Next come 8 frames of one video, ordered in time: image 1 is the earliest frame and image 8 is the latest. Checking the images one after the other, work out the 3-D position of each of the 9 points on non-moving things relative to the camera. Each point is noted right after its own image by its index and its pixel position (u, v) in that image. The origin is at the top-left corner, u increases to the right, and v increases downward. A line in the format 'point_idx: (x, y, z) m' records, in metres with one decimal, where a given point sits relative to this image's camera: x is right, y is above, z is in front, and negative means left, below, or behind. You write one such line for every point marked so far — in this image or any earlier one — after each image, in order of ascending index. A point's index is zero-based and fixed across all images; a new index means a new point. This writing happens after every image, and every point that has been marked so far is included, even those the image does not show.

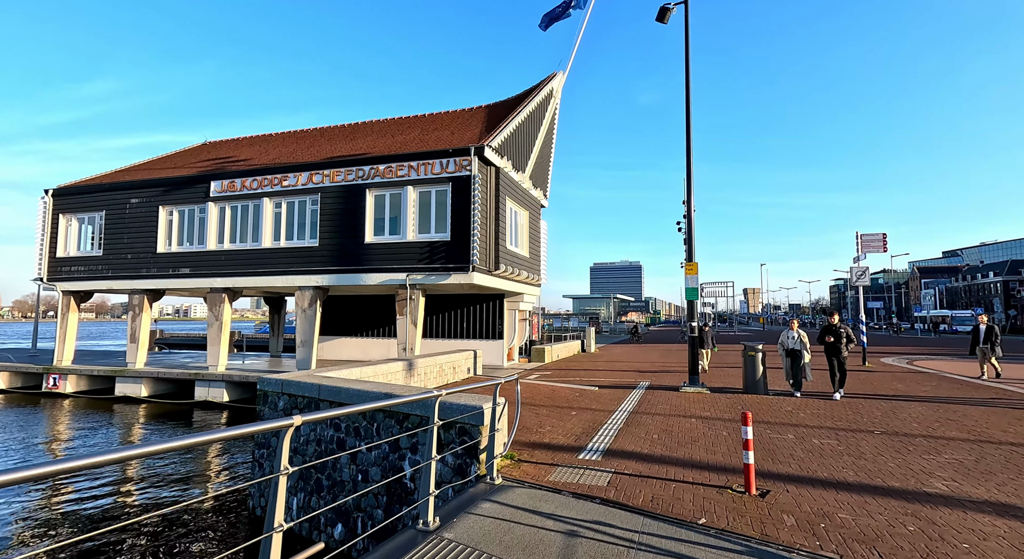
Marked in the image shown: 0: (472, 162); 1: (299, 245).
0: (-1.2, +3.5, +15.7) m
1: (-6.9, +1.1, +17.2) m
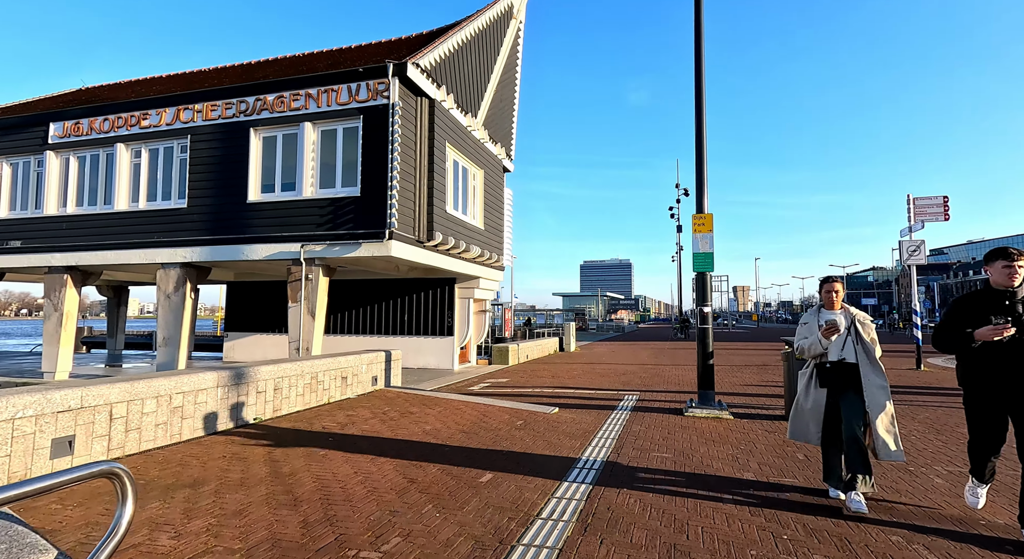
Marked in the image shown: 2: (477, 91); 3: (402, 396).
0: (-2.6, +4.1, +11.2) m
1: (-8.3, +1.7, +12.6) m
2: (-1.0, +5.1, +14.3) m
3: (-1.9, -2.0, +9.1) m
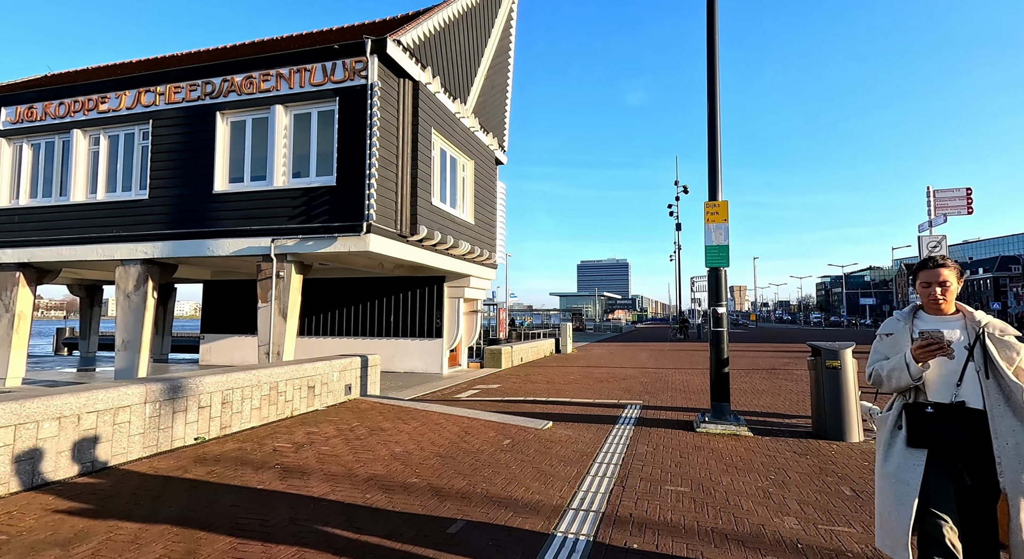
0: (-2.8, +4.2, +10.2) m
1: (-8.5, +1.8, +11.5) m
2: (-1.2, +5.2, +13.3) m
3: (-2.1, -2.0, +8.1) m
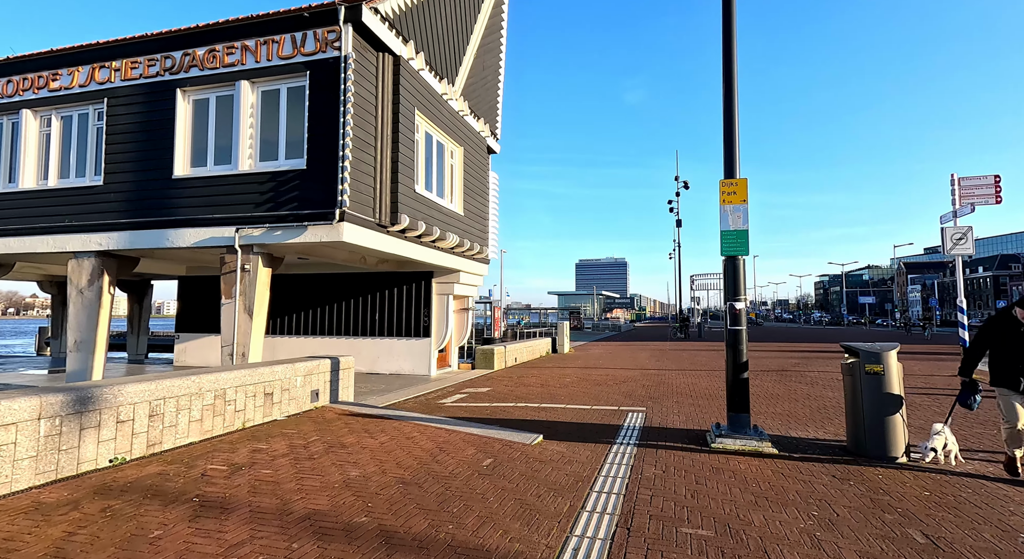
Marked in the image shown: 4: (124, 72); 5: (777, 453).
0: (-3.0, +4.3, +9.2) m
1: (-8.7, +1.9, +10.5) m
2: (-1.4, +5.3, +12.3) m
3: (-2.2, -1.9, +7.1) m
4: (-7.5, +4.0, +10.2) m
5: (+2.8, -1.8, +5.6) m
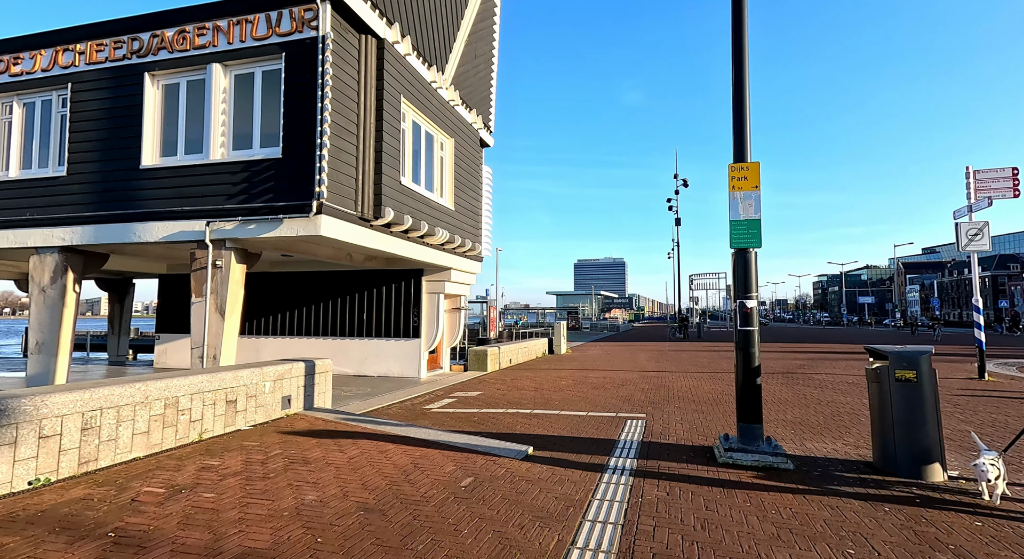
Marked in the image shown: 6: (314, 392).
0: (-3.1, +4.3, +8.5) m
1: (-8.9, +2.0, +9.9) m
2: (-1.6, +5.4, +11.7) m
3: (-2.4, -1.8, +6.4) m
4: (-7.7, +4.1, +9.6) m
5: (+2.7, -1.8, +5.0) m
6: (-2.9, -1.7, +7.8) m
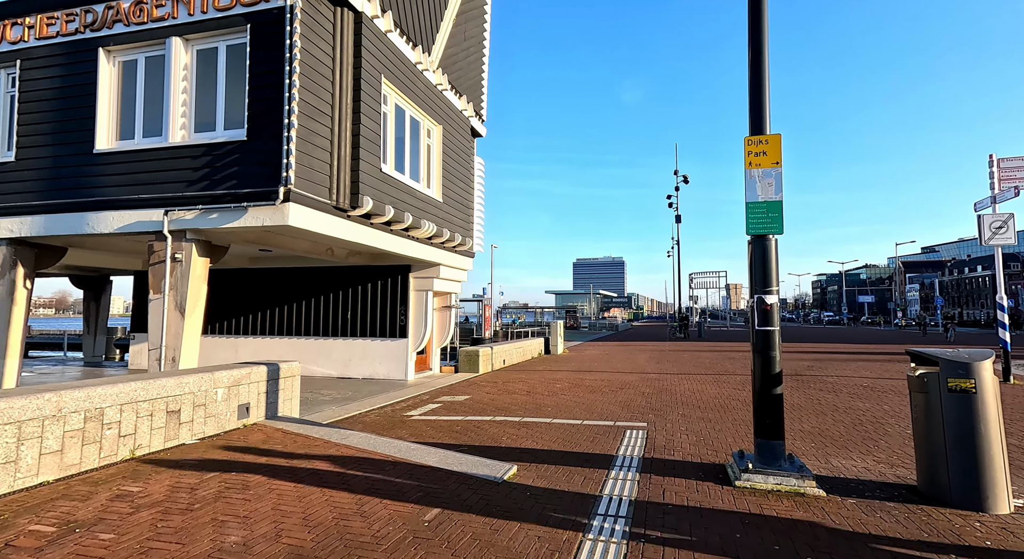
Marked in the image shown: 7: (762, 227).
0: (-3.3, +4.4, +7.8) m
1: (-9.0, +2.0, +9.1) m
2: (-1.7, +5.4, +10.9) m
3: (-2.6, -1.7, +5.7) m
4: (-7.8, +4.1, +8.8) m
5: (+2.5, -1.7, +4.2) m
6: (-3.1, -1.6, +7.0) m
7: (+2.2, +0.5, +4.7) m
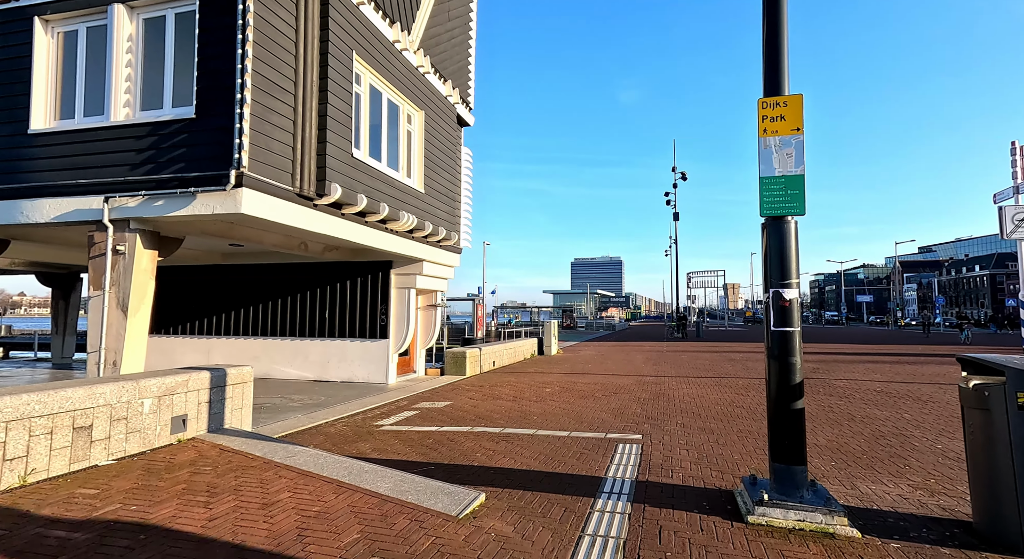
0: (-3.6, +4.5, +6.9) m
1: (-9.3, +2.1, +8.2) m
2: (-2.0, +5.5, +10.1) m
3: (-2.8, -1.7, +4.8) m
4: (-8.1, +4.2, +7.9) m
5: (+2.2, -1.7, +3.4) m
6: (-3.4, -1.5, +6.2) m
7: (+2.0, +0.5, +3.9) m
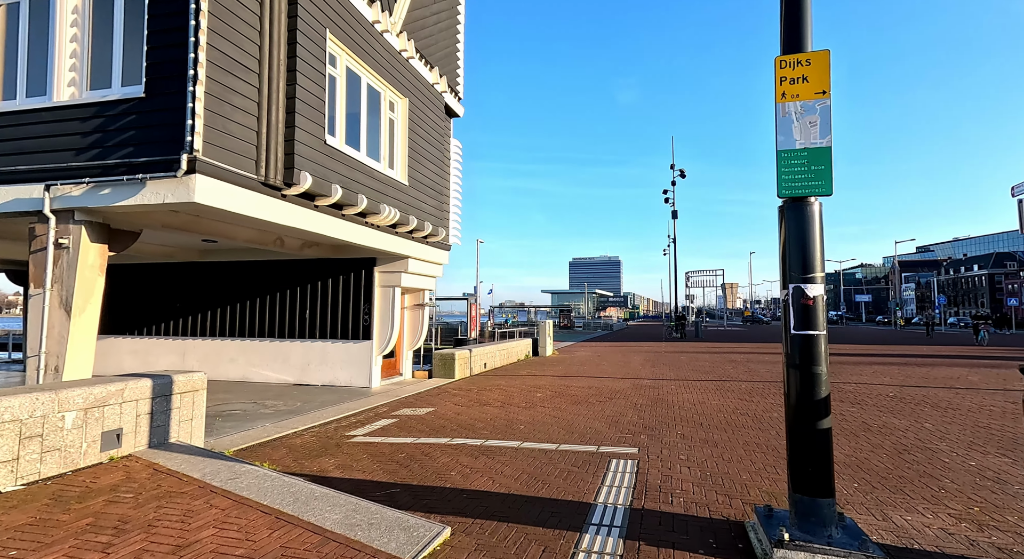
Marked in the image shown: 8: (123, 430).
0: (-3.8, +4.5, +6.2) m
1: (-9.5, +2.2, +7.5) m
2: (-2.2, +5.6, +9.4) m
3: (-3.0, -1.6, +4.2) m
4: (-8.3, +4.3, +7.2) m
5: (+2.0, -1.6, +2.7) m
6: (-3.6, -1.5, +5.5) m
7: (+1.8, +0.6, +3.3) m
8: (-3.7, -1.4, +5.0) m
